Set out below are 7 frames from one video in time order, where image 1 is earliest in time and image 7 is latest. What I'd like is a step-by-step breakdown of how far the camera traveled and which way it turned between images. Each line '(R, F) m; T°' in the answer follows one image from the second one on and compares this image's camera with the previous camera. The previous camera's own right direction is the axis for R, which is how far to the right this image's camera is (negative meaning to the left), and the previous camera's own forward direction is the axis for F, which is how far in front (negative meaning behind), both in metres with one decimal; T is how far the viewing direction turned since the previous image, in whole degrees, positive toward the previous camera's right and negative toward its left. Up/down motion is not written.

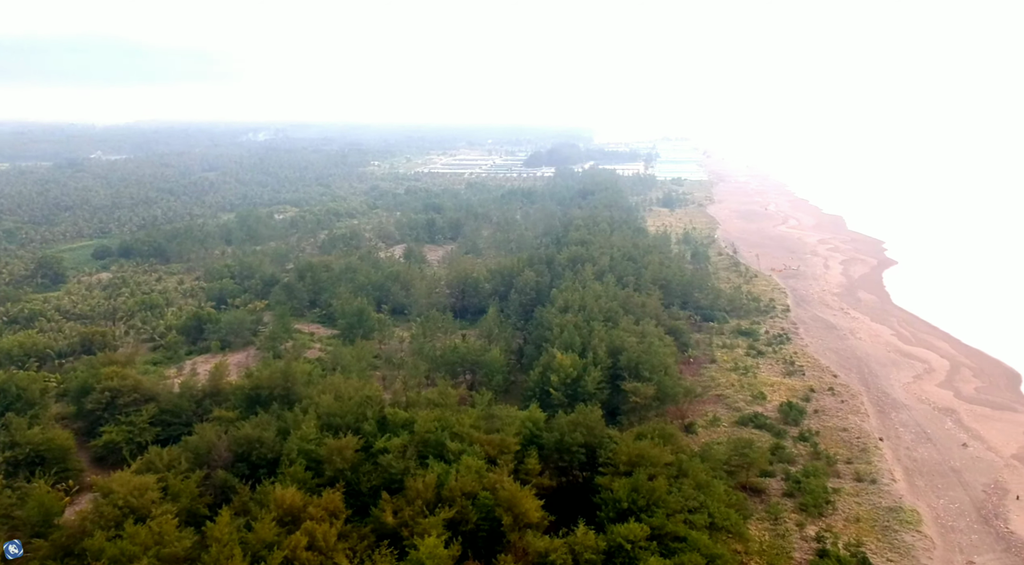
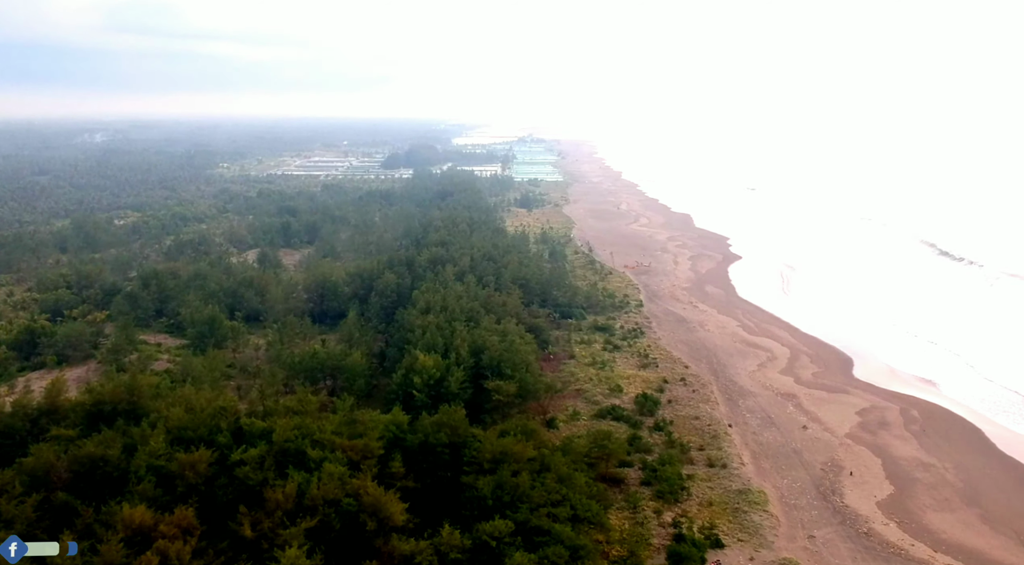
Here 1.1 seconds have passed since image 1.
(+0.9, -0.1) m; +8°
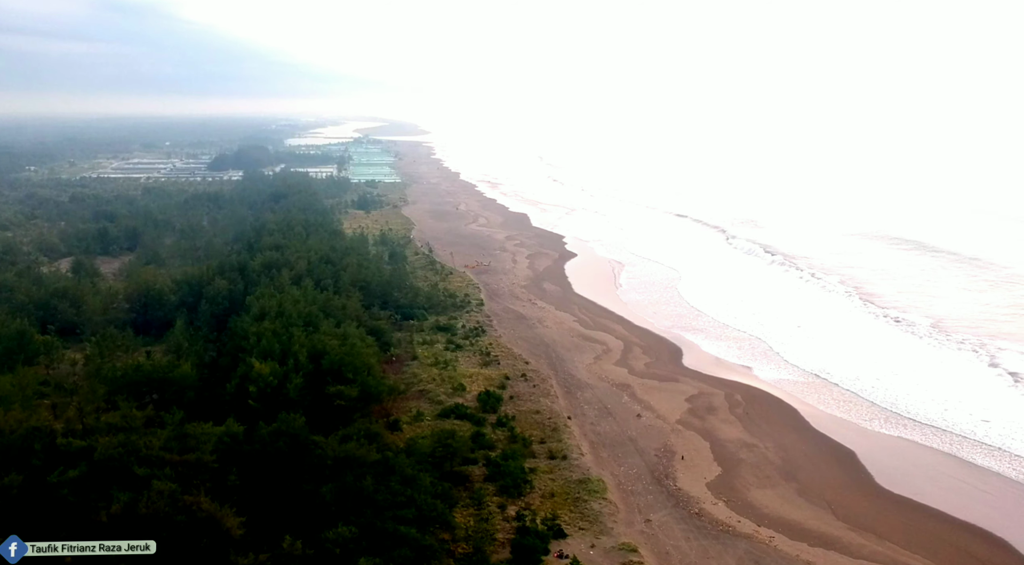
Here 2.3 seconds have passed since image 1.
(+1.1, -0.2) m; +9°
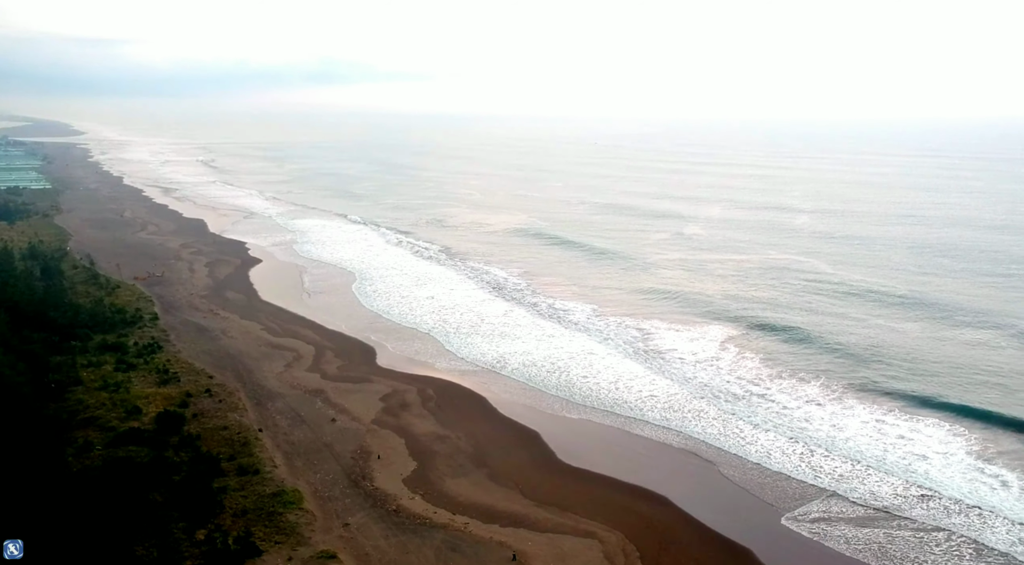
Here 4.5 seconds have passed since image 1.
(+1.8, -0.3) m; +18°
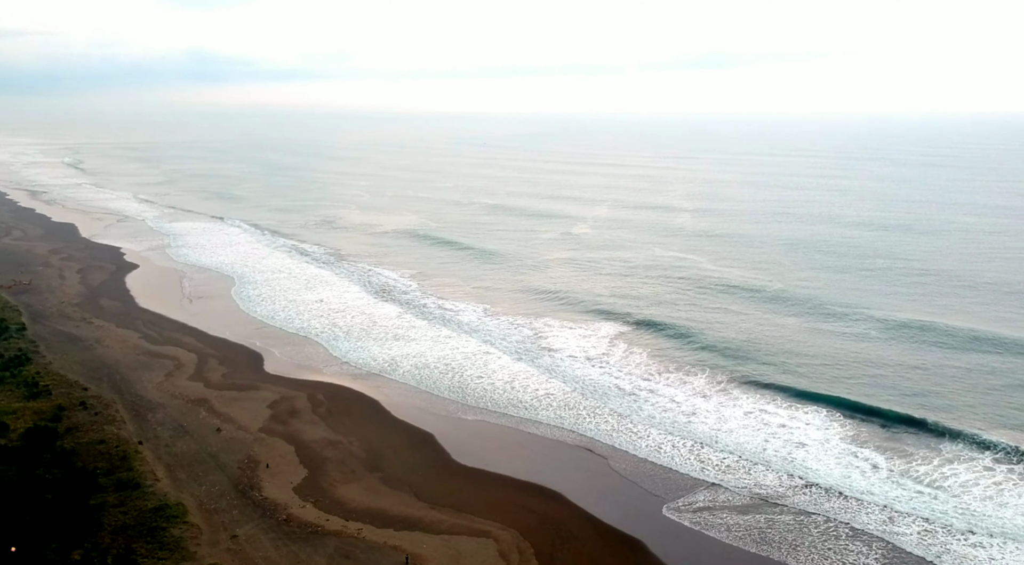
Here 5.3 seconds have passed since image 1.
(+0.7, 0.0) m; +6°
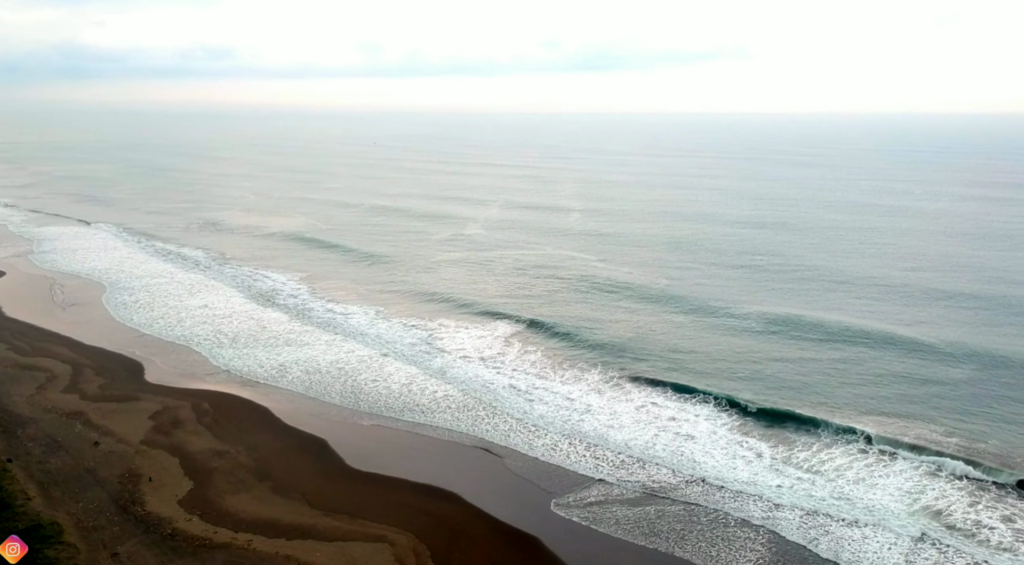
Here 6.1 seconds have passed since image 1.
(+0.6, 0.0) m; +6°
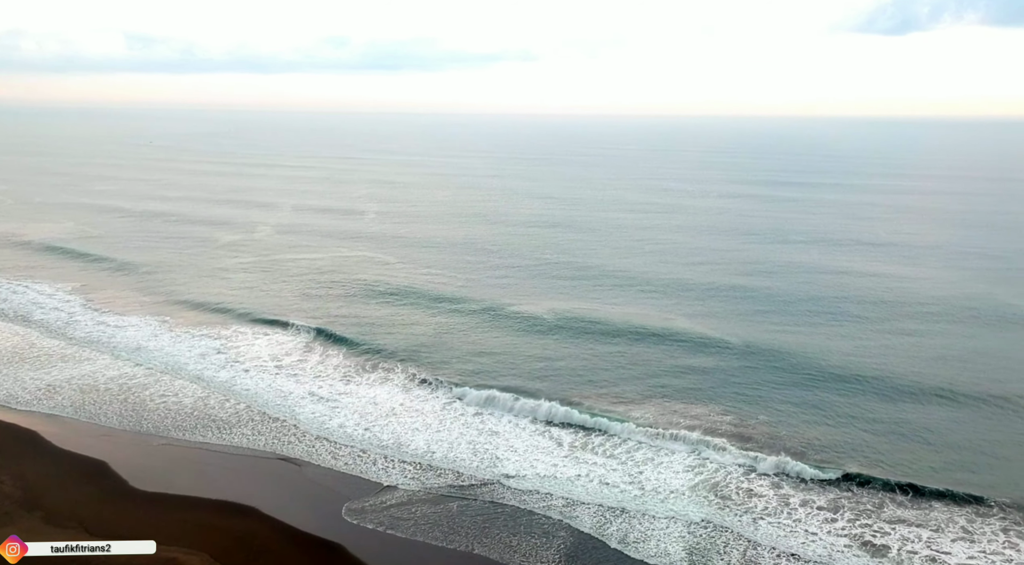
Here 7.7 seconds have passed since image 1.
(+0.4, -0.2) m; +13°
